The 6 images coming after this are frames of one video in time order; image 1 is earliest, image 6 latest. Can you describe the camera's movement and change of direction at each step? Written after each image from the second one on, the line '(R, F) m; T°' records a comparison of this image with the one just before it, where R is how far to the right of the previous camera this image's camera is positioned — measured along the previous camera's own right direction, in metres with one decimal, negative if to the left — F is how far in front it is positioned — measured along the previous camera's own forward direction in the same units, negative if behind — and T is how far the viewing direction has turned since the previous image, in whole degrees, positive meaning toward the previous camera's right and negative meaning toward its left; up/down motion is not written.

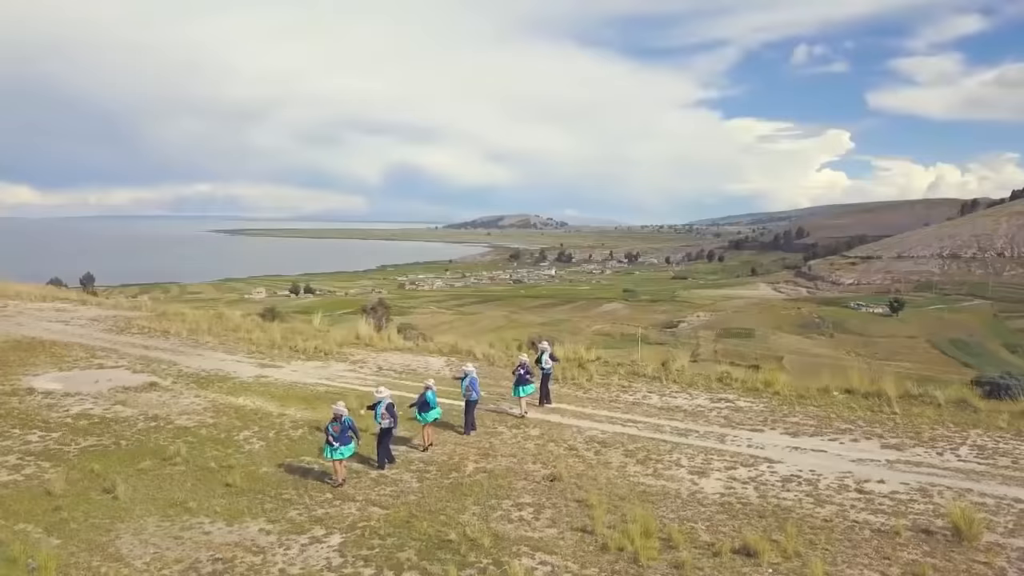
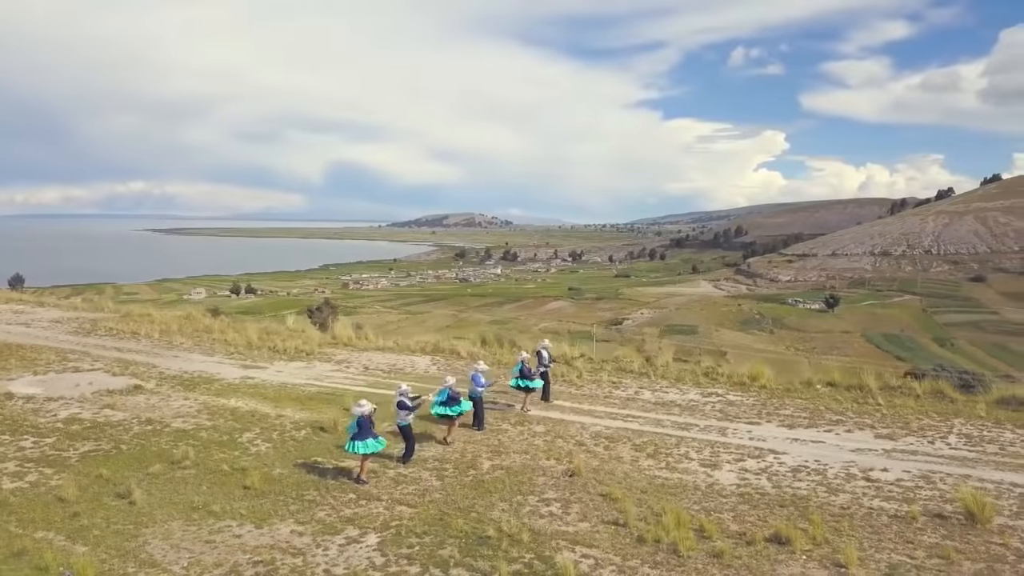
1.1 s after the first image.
(-1.3, -0.1) m; +4°
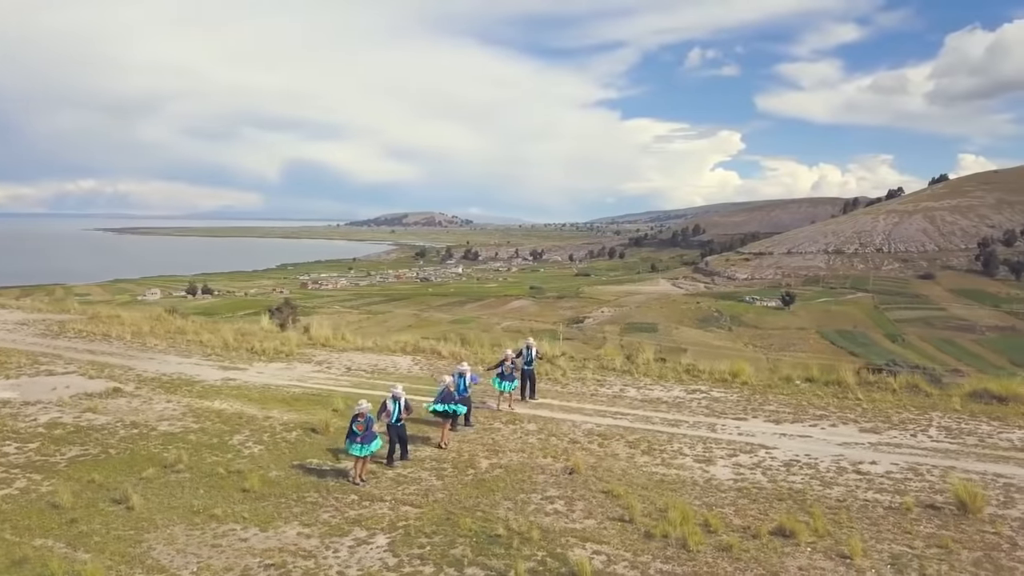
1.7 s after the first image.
(-0.7, 0.0) m; +3°
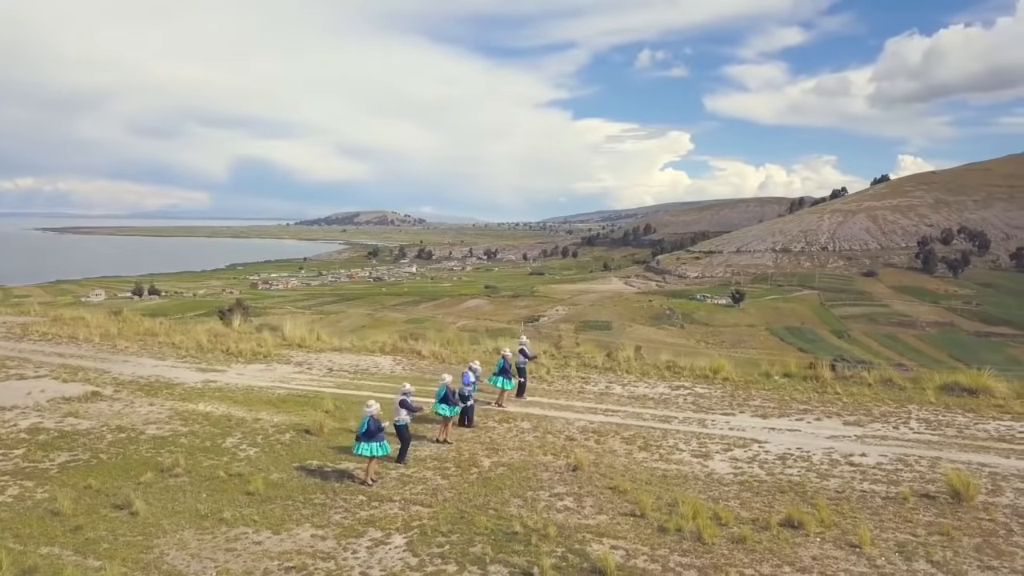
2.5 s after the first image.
(-0.9, 0.0) m; +3°
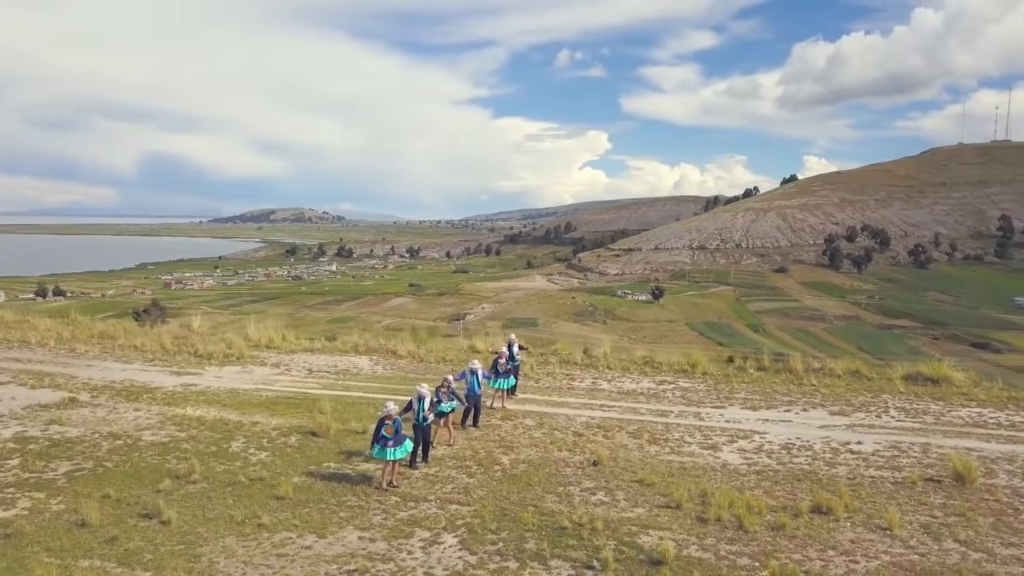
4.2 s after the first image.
(-1.8, 0.0) m; +6°
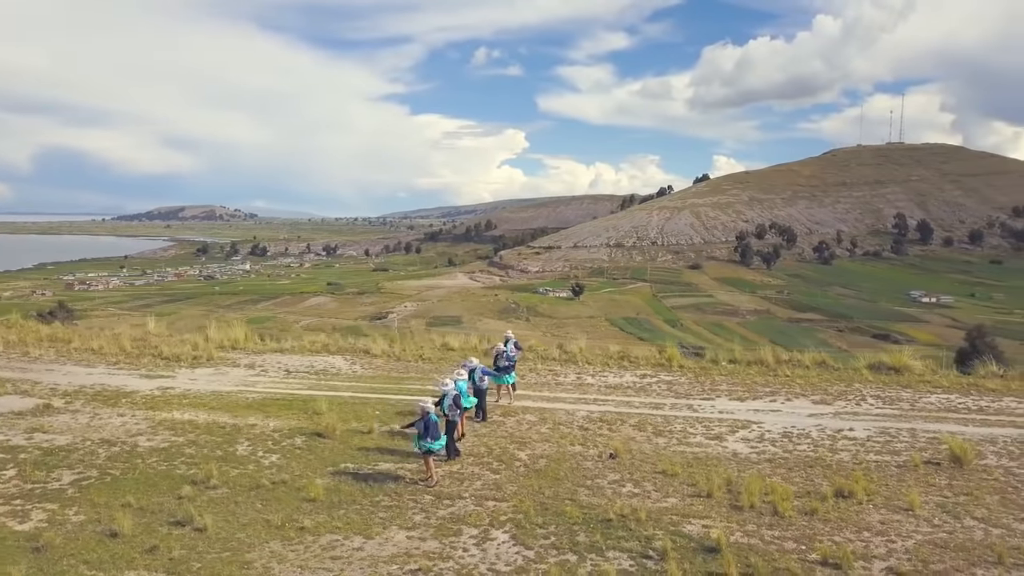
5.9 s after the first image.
(-1.9, +0.1) m; +6°
